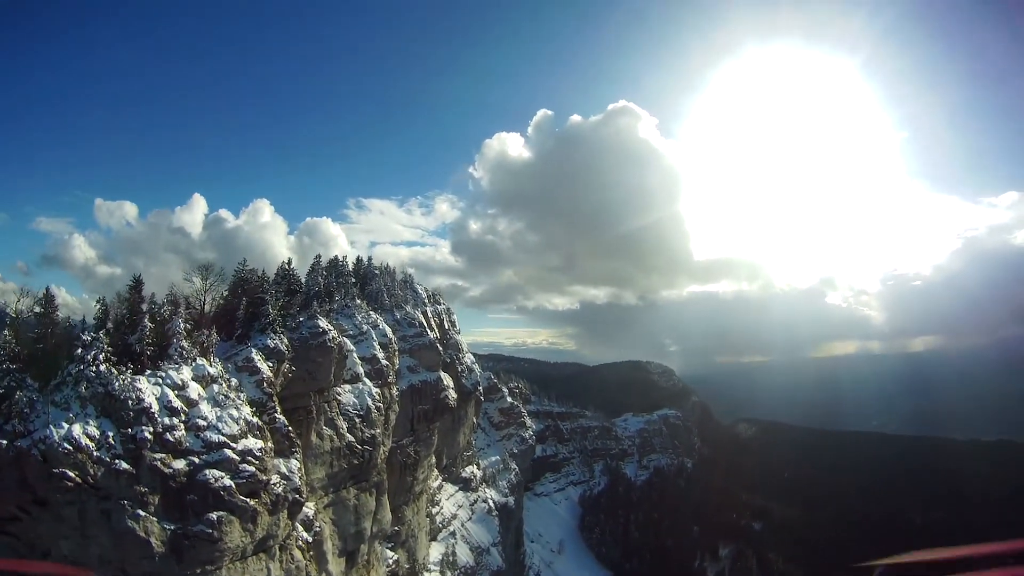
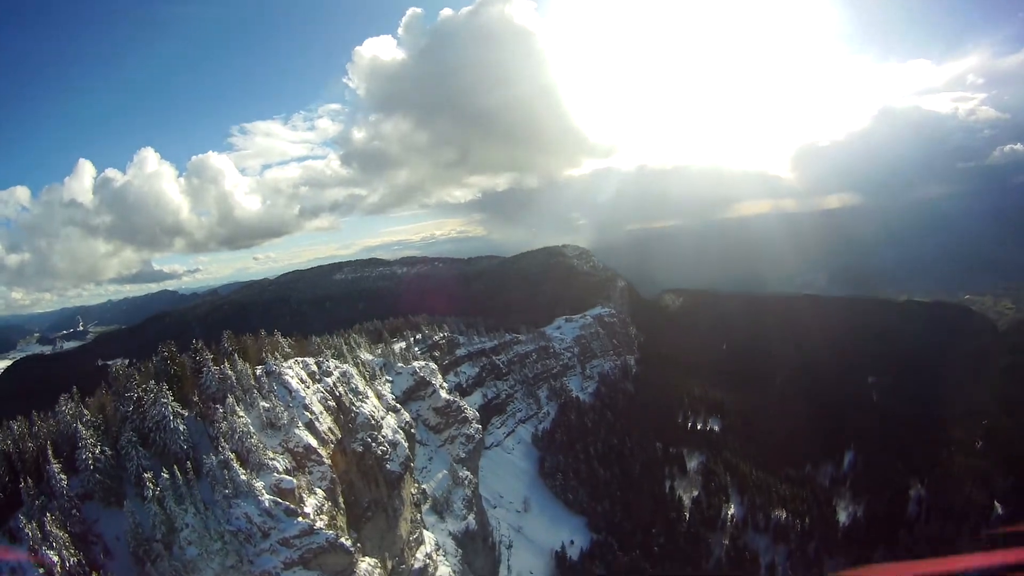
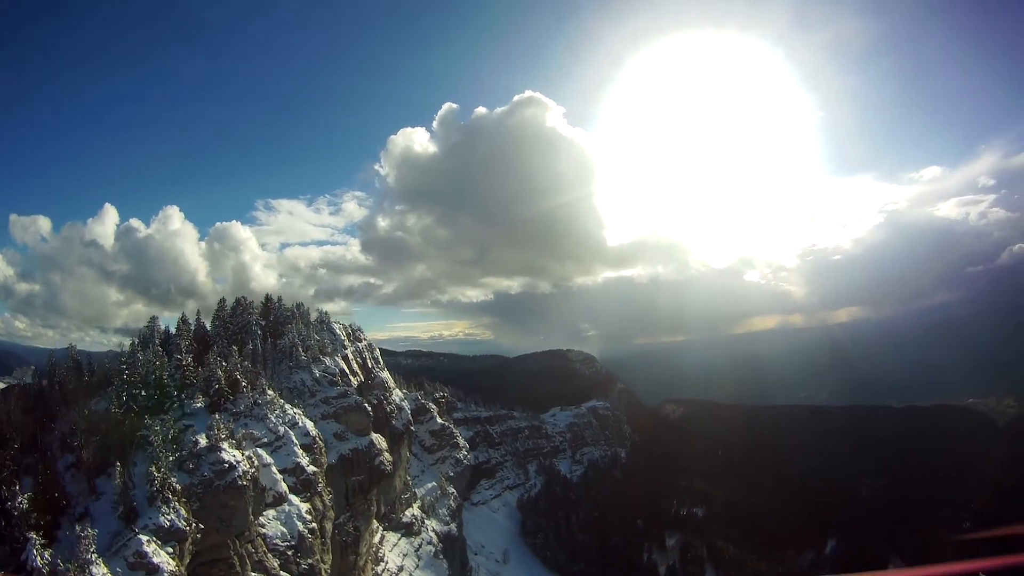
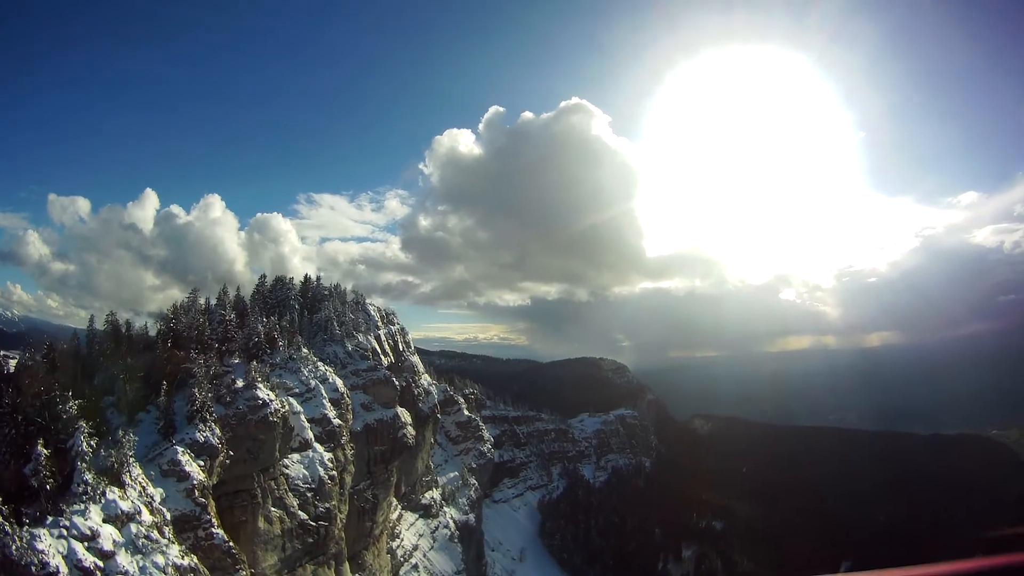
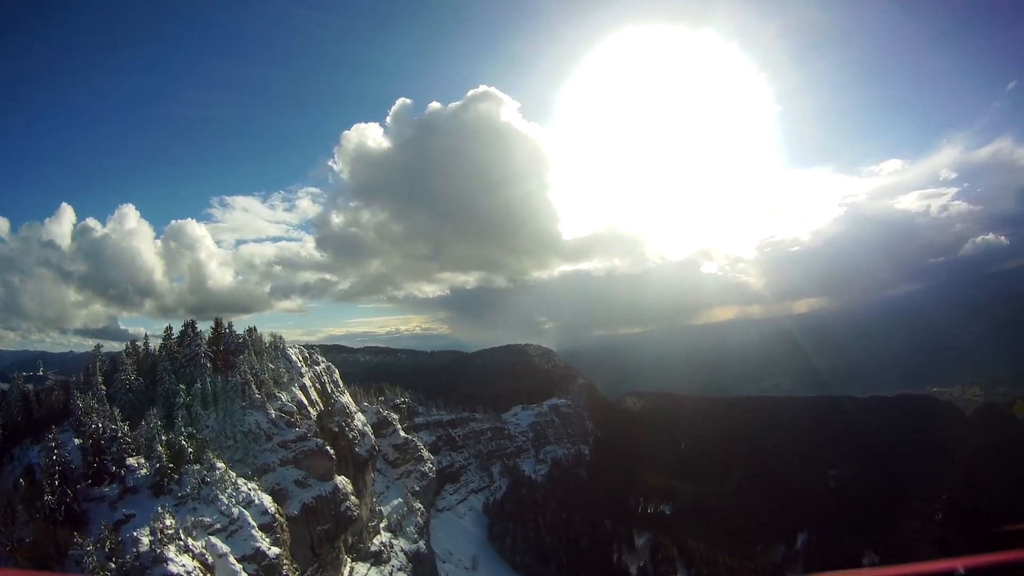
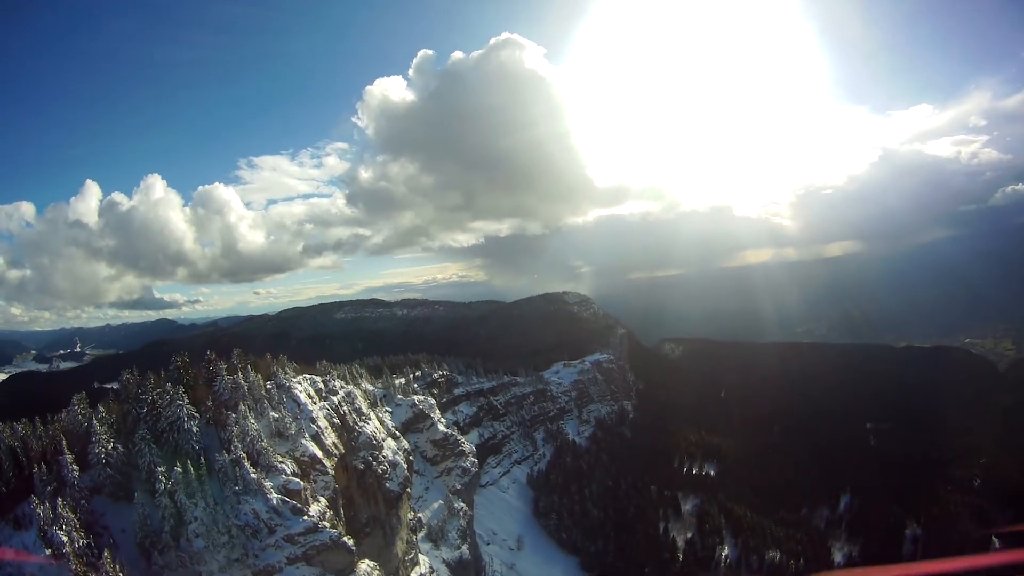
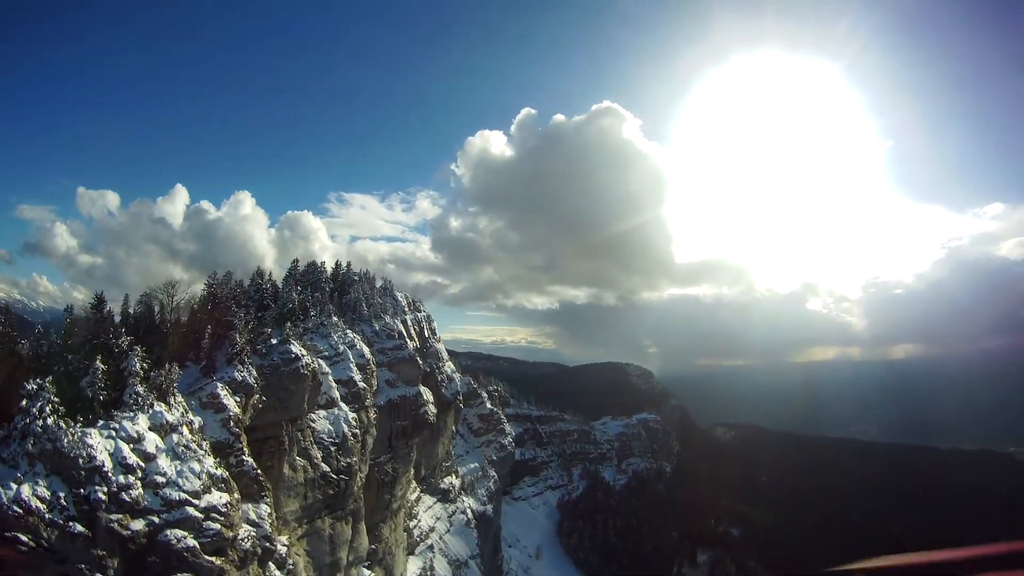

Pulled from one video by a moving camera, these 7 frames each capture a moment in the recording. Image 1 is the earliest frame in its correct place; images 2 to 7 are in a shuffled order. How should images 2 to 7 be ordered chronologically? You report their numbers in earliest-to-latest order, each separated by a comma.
7, 4, 3, 5, 6, 2
